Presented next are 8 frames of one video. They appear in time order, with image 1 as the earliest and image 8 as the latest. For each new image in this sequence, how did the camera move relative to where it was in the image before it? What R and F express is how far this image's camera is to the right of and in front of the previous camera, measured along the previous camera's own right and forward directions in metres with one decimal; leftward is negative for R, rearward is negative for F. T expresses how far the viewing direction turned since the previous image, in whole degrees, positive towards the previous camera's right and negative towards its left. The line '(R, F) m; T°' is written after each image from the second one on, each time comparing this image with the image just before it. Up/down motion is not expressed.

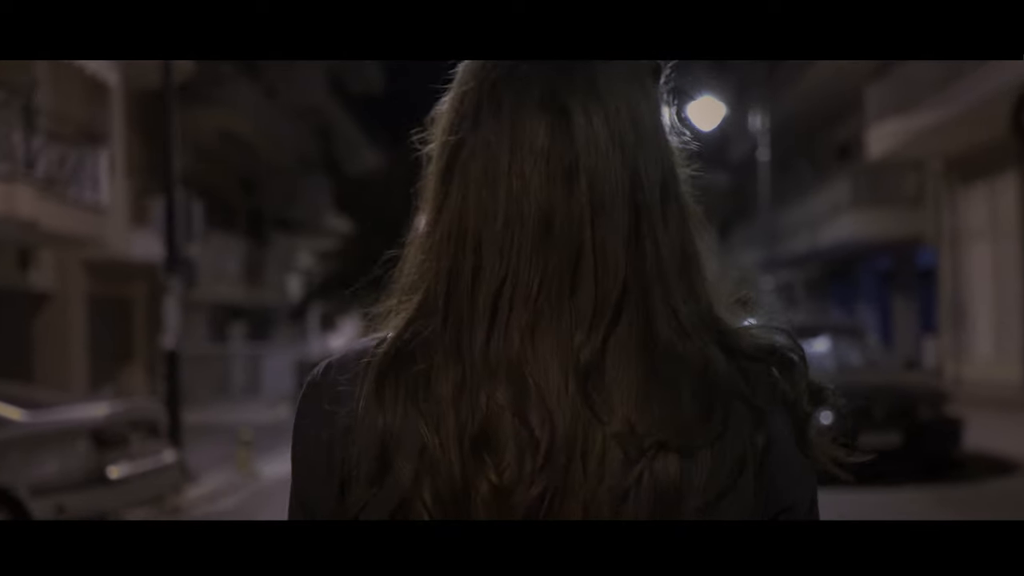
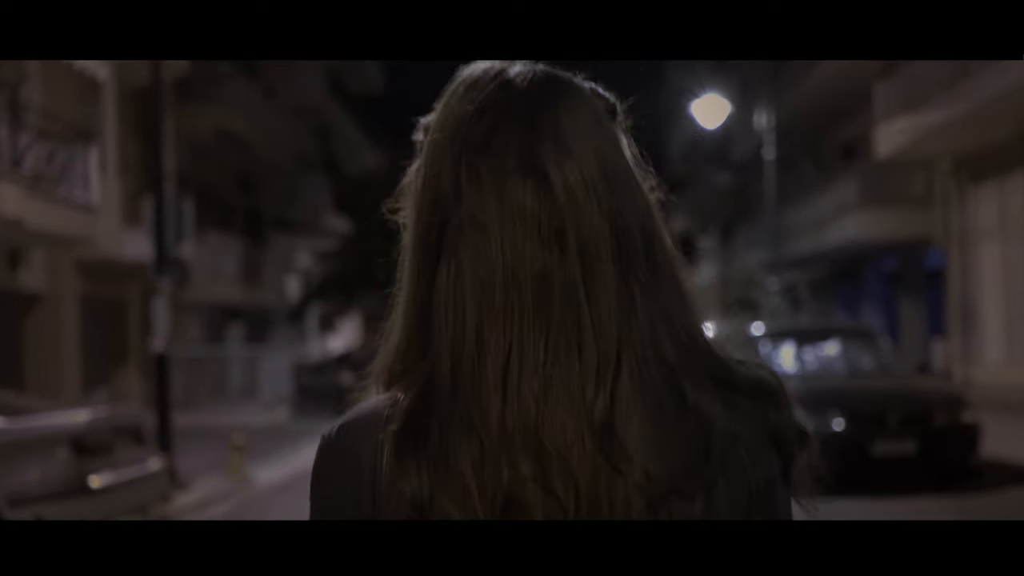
(0.0, +0.4) m; 0°
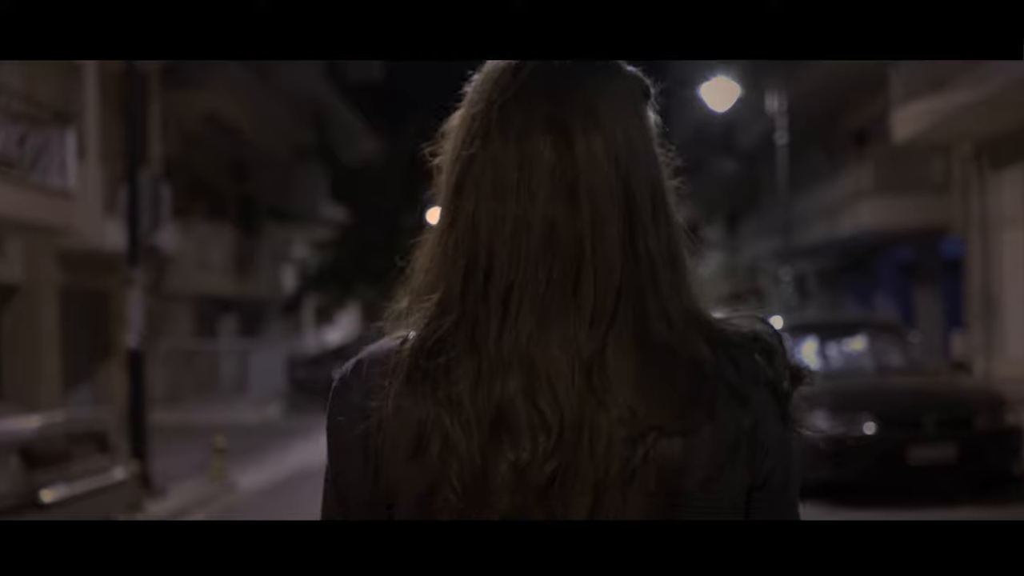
(0.0, +0.8) m; 0°
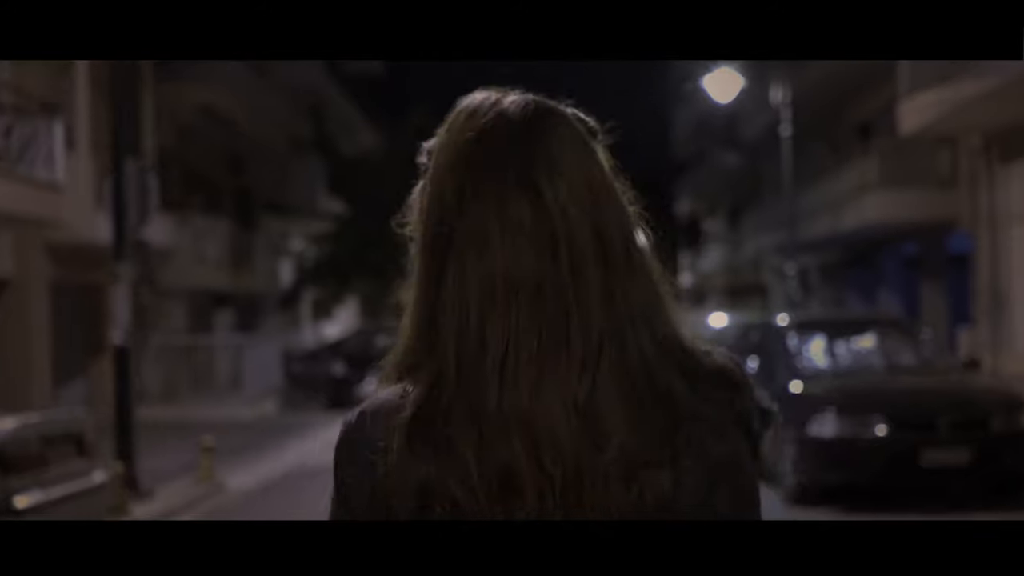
(0.0, +0.3) m; 0°
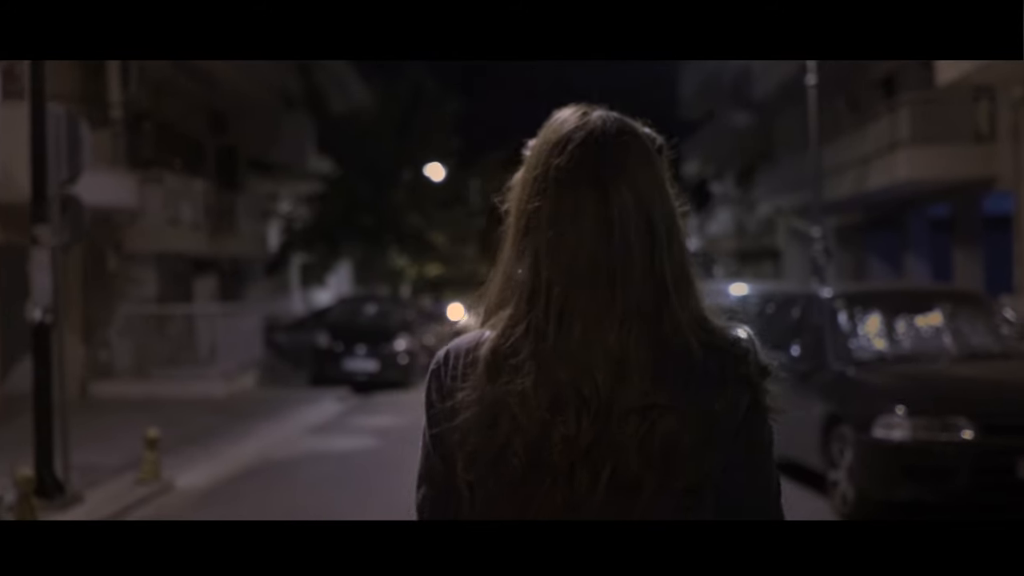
(+0.1, +1.7) m; 0°
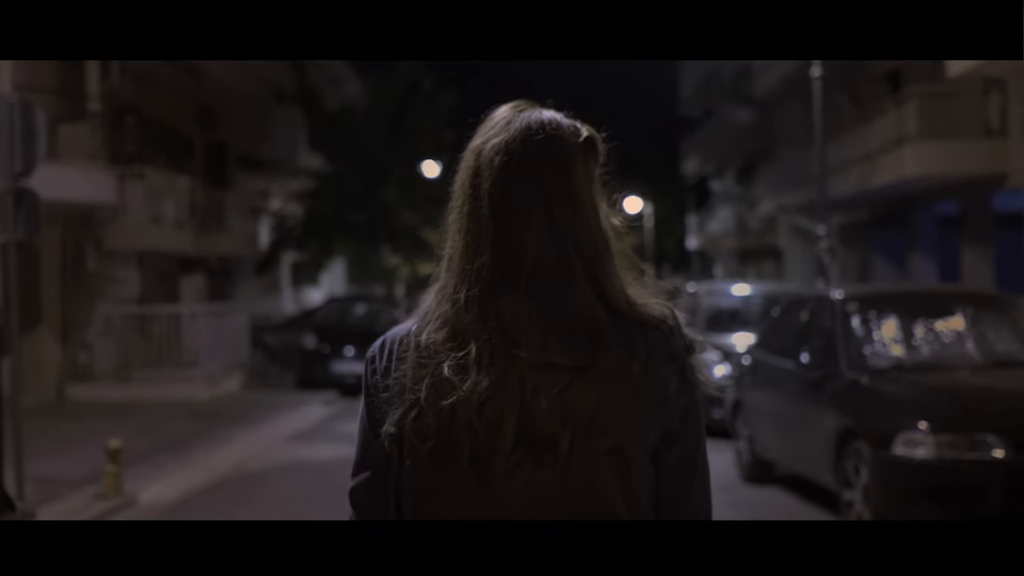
(+0.1, +0.7) m; 0°
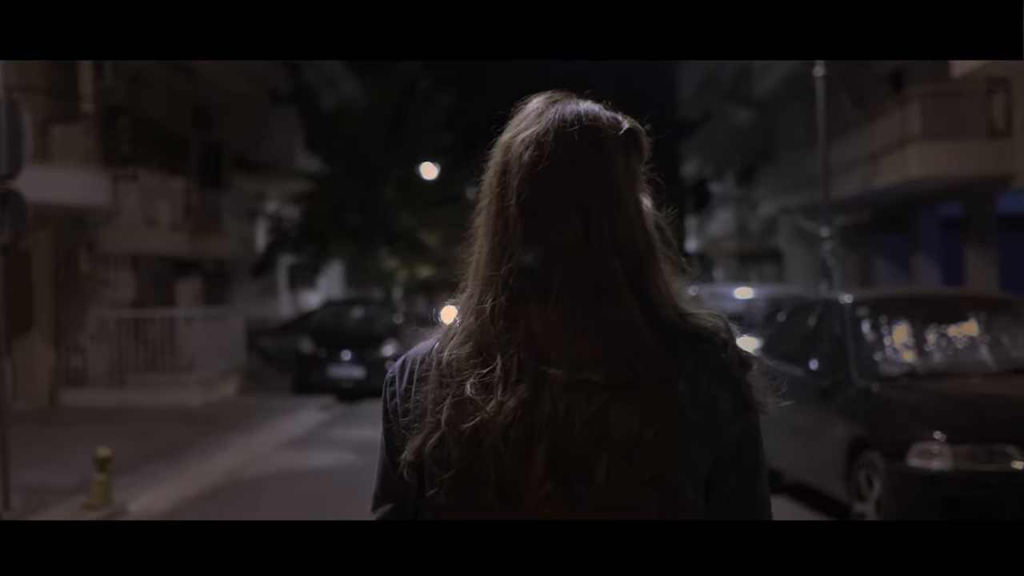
(0.0, +0.2) m; 0°
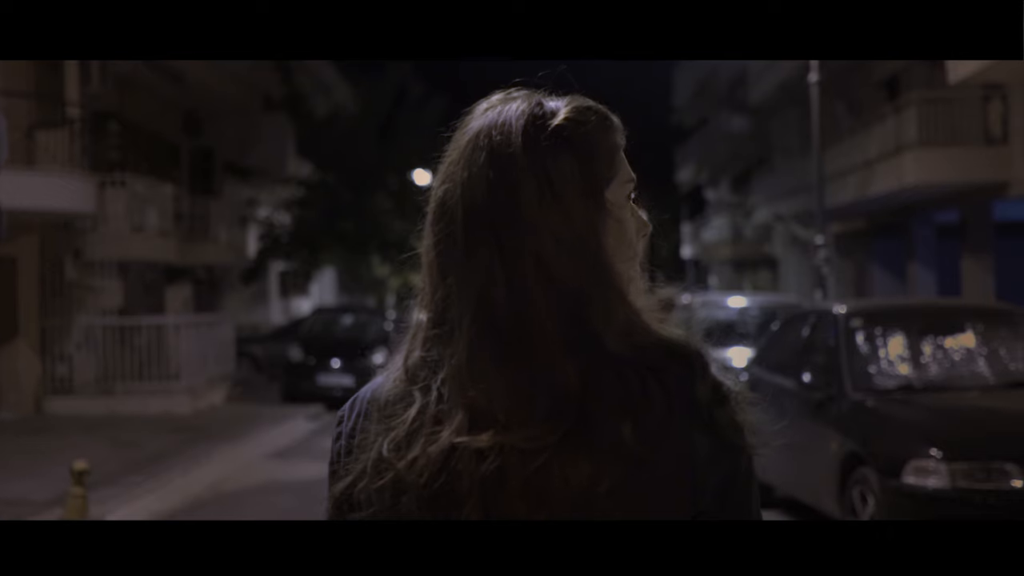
(+0.1, +0.2) m; 0°
